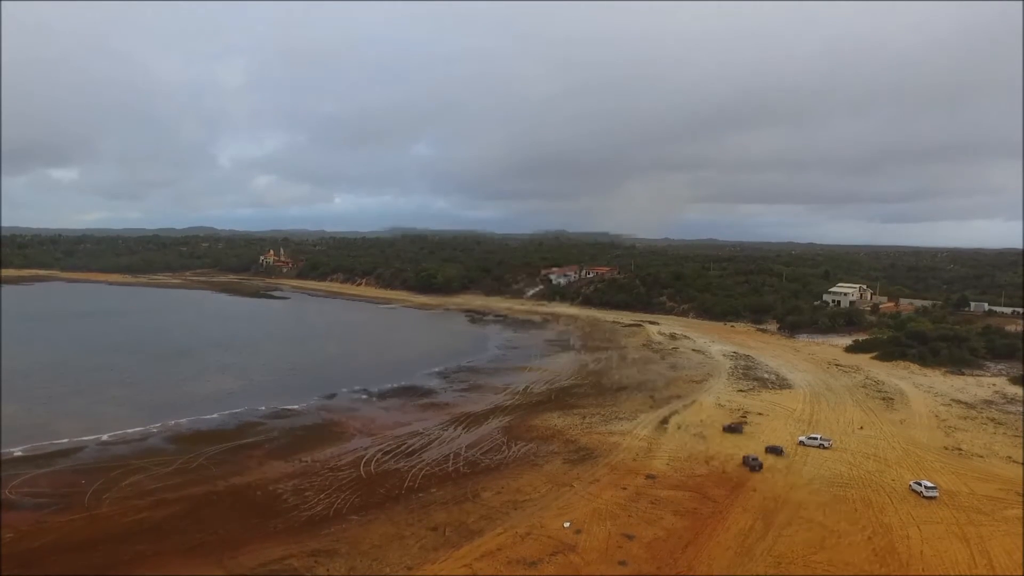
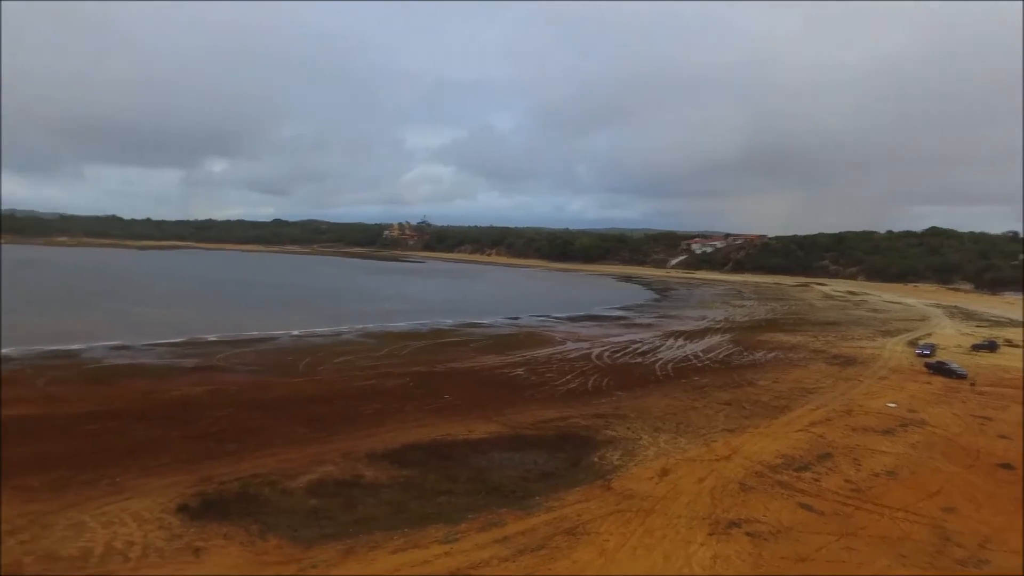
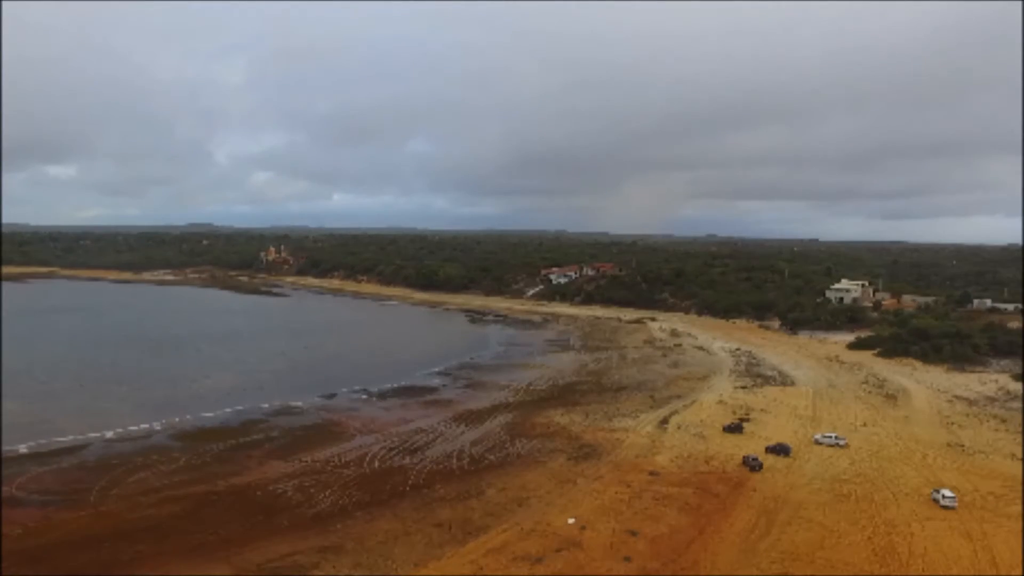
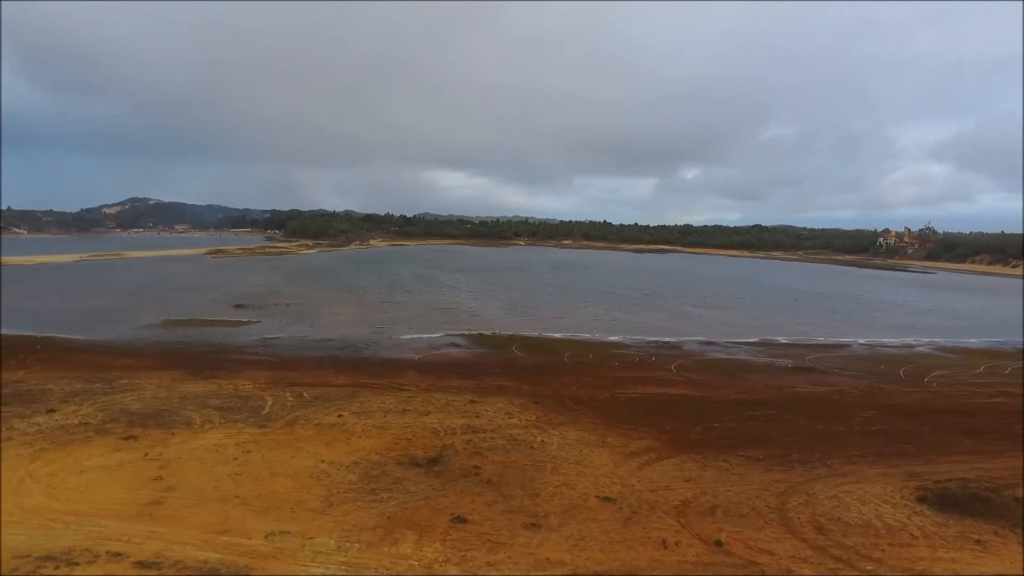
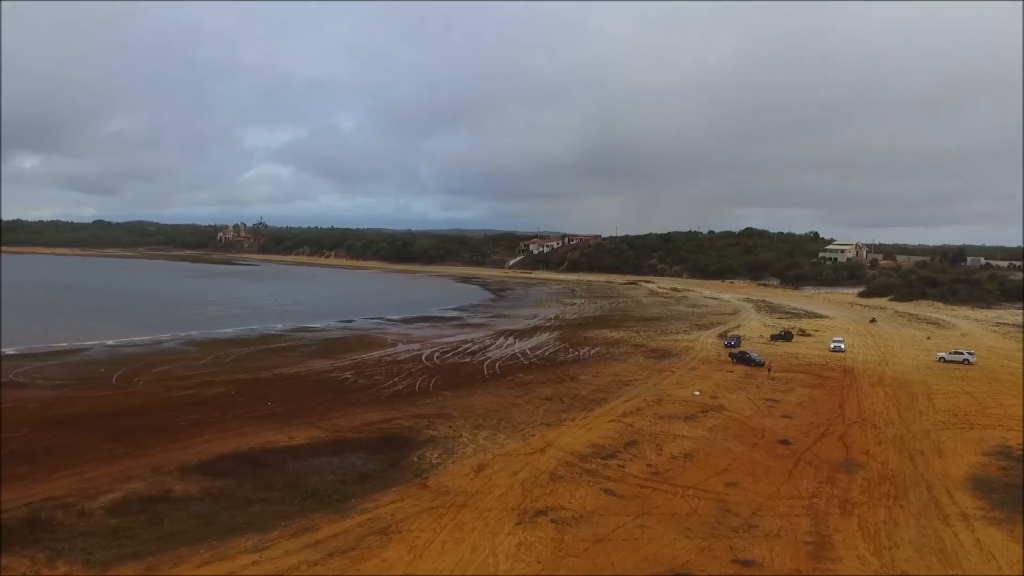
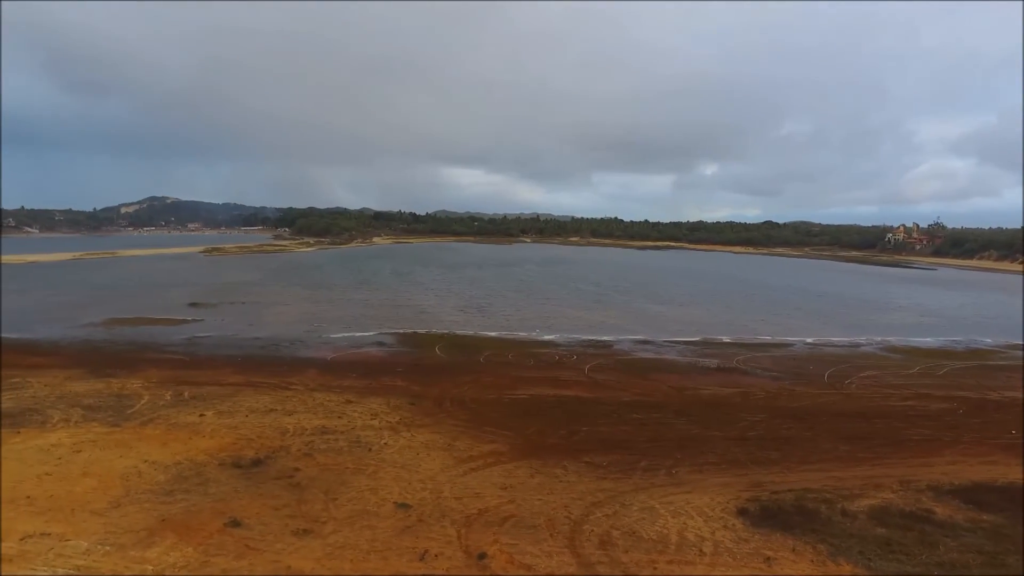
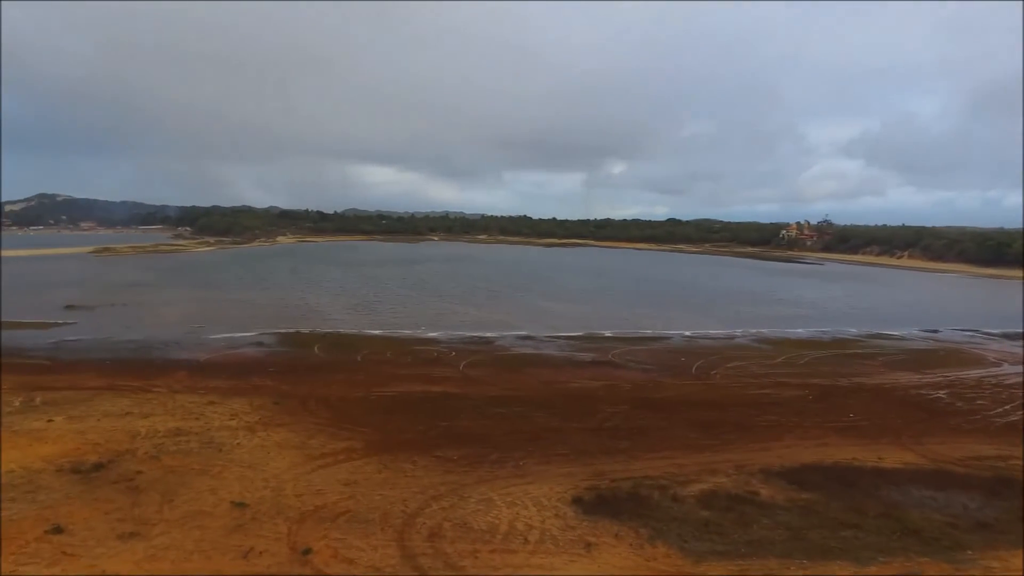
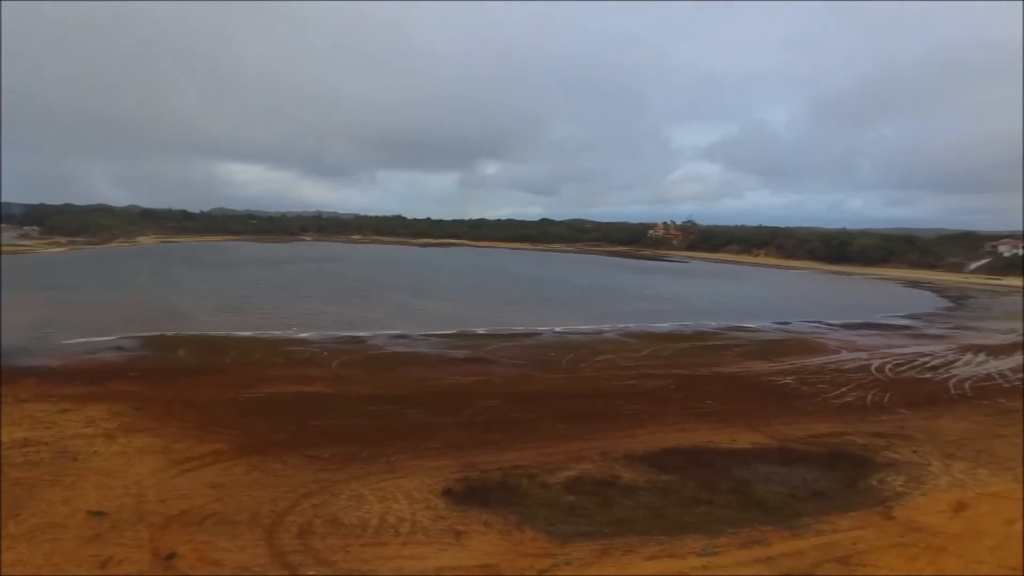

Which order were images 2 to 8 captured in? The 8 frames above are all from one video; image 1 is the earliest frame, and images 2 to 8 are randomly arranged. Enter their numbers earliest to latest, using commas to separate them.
3, 5, 2, 8, 7, 6, 4
